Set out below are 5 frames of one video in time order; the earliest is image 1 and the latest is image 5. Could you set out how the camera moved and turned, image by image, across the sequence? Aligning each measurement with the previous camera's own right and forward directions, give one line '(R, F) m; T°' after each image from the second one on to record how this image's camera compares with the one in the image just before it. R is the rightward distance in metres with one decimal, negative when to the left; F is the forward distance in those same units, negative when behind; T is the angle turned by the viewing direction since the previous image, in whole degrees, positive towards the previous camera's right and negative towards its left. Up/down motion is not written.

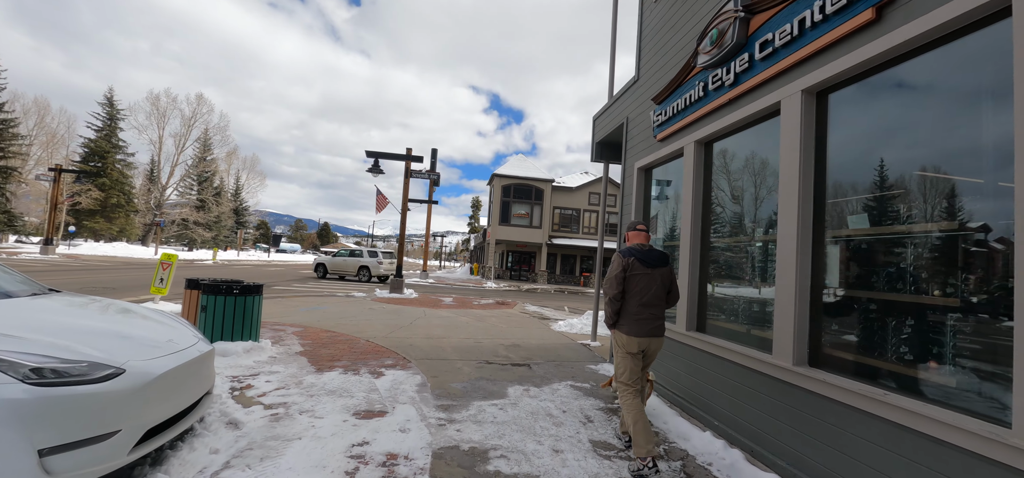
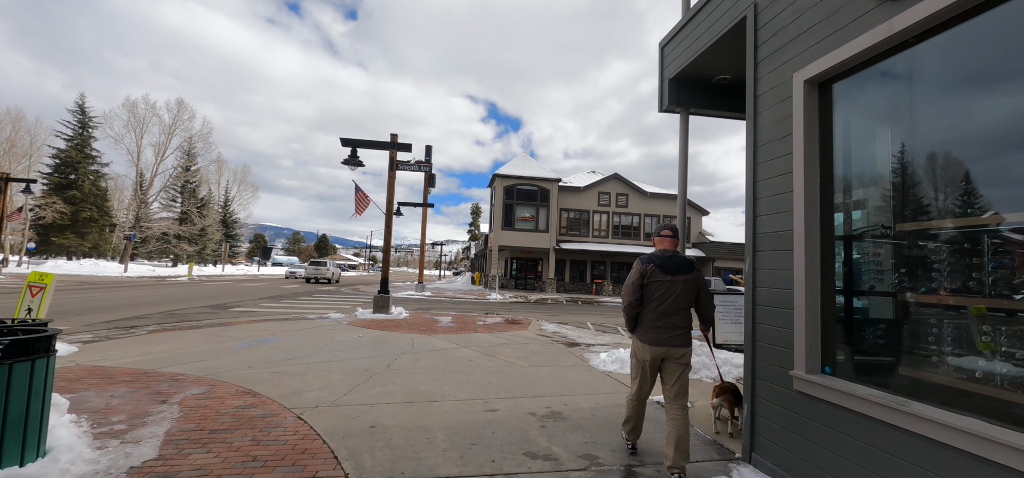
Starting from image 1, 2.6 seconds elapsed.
(-0.3, +2.7) m; 0°
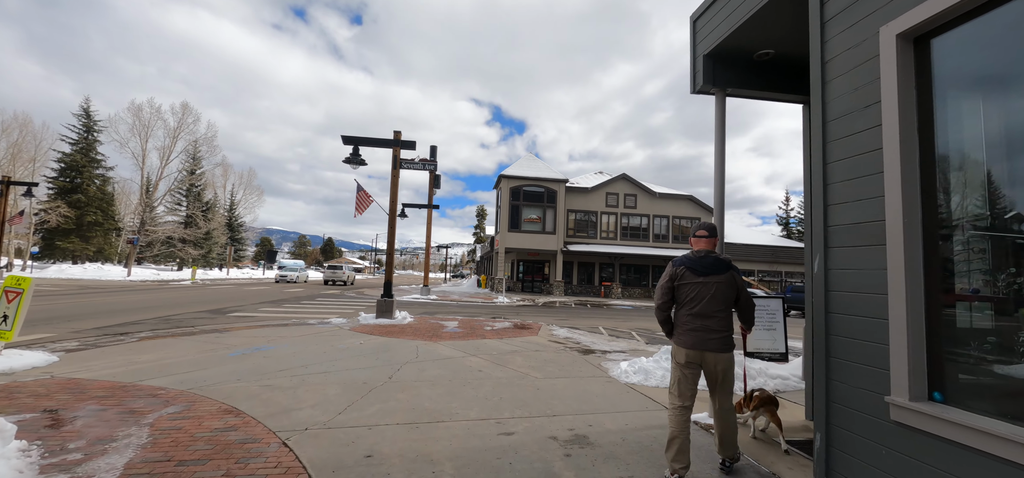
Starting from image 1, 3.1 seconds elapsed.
(-0.1, +0.5) m; -1°
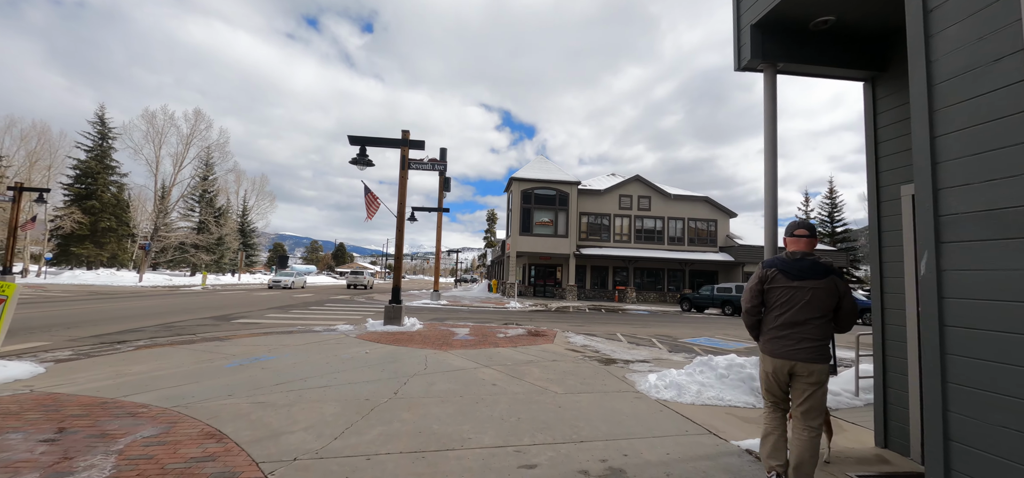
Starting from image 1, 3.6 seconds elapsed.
(-0.1, +0.5) m; -1°
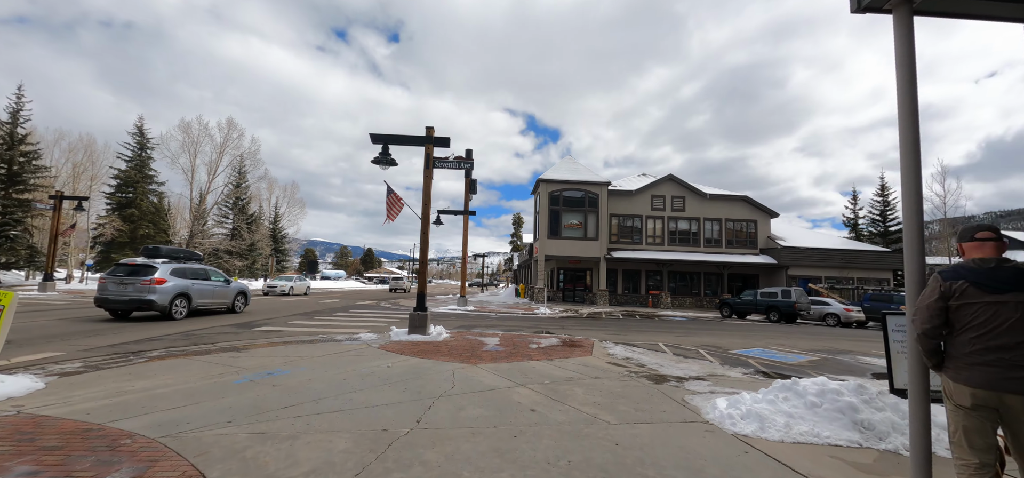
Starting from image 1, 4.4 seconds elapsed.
(-0.2, +0.8) m; -4°
